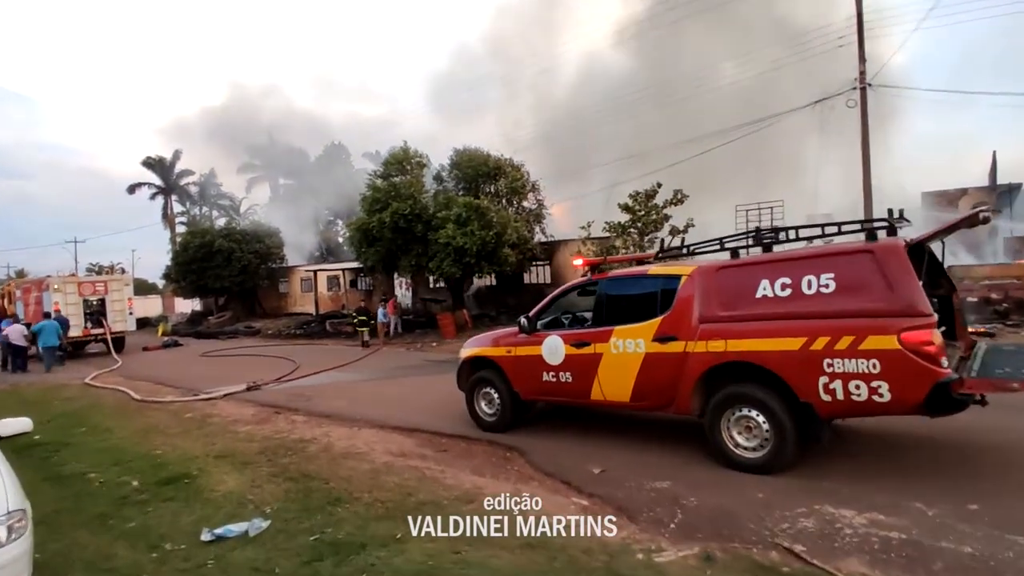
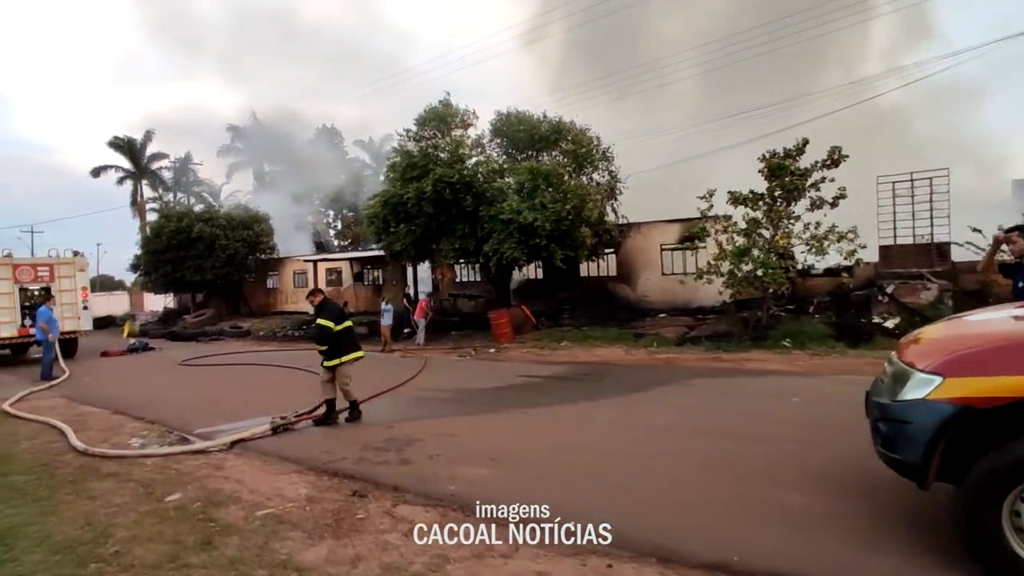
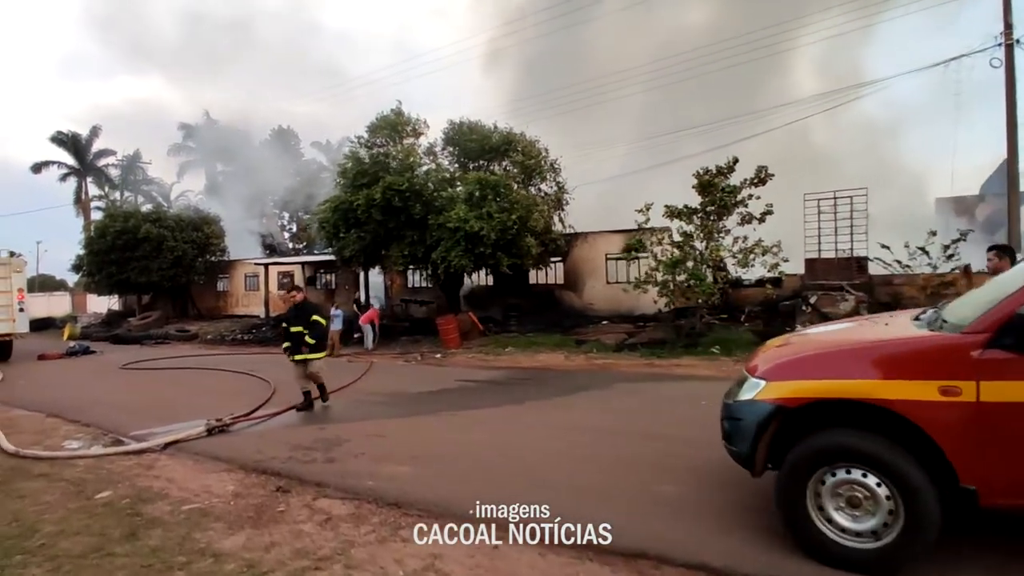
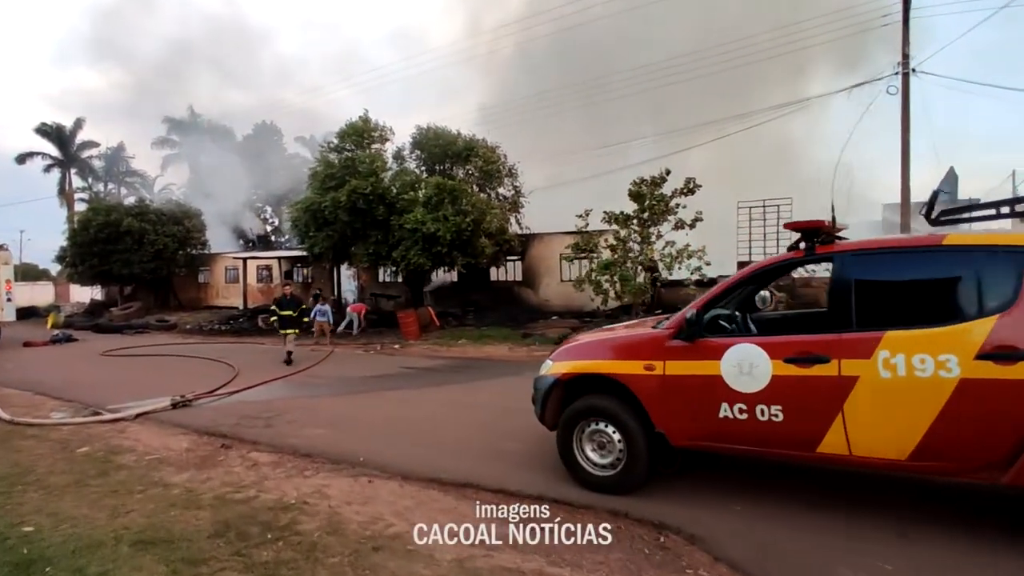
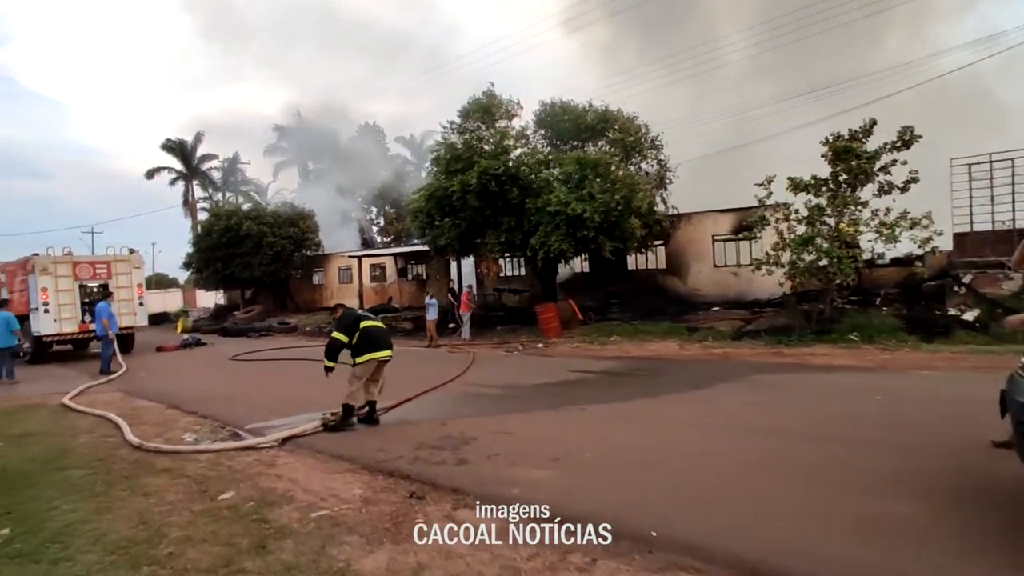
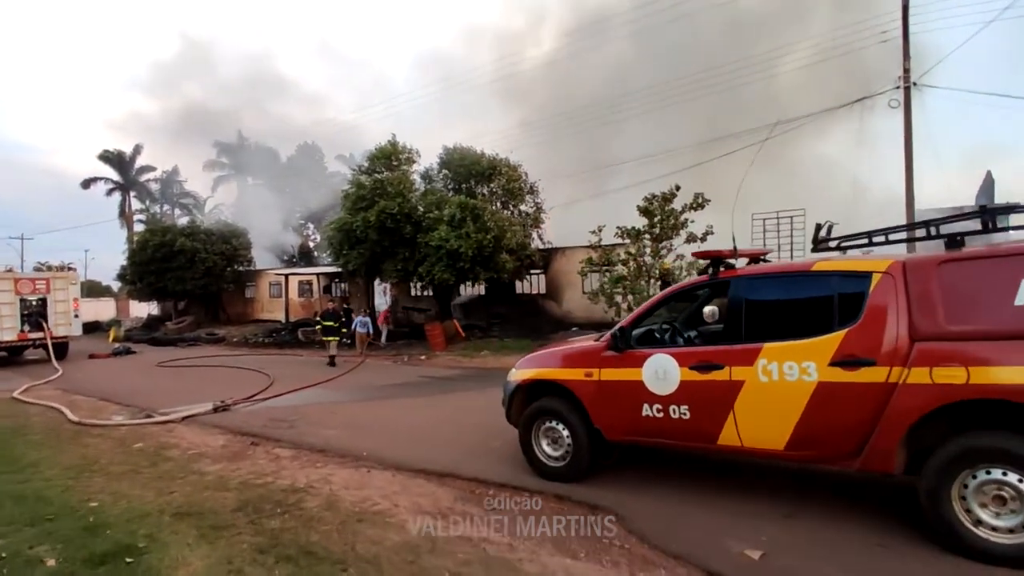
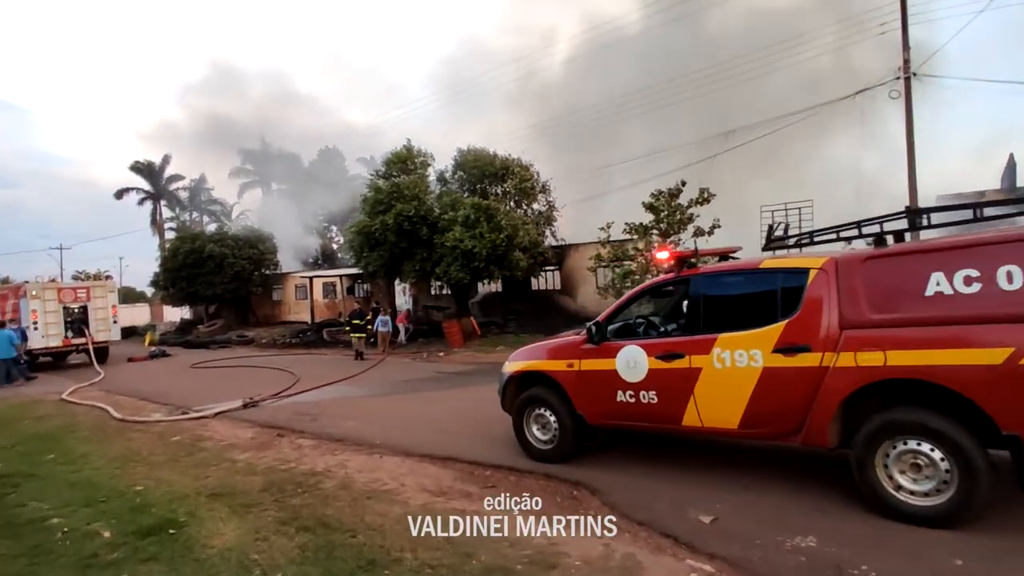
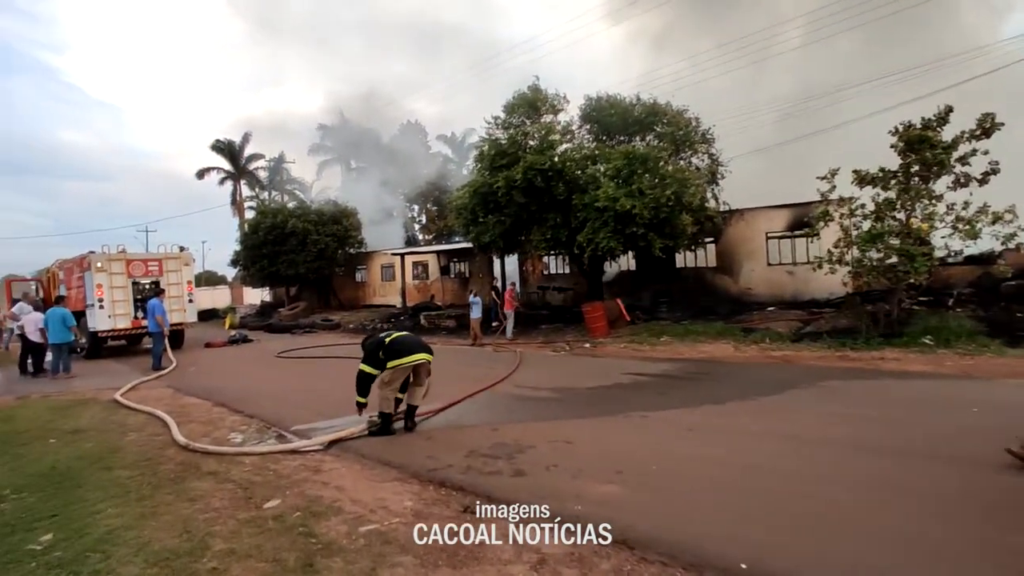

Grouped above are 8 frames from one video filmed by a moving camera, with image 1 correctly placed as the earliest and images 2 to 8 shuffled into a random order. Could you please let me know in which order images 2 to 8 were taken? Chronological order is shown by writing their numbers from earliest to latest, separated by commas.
7, 6, 4, 3, 2, 5, 8
